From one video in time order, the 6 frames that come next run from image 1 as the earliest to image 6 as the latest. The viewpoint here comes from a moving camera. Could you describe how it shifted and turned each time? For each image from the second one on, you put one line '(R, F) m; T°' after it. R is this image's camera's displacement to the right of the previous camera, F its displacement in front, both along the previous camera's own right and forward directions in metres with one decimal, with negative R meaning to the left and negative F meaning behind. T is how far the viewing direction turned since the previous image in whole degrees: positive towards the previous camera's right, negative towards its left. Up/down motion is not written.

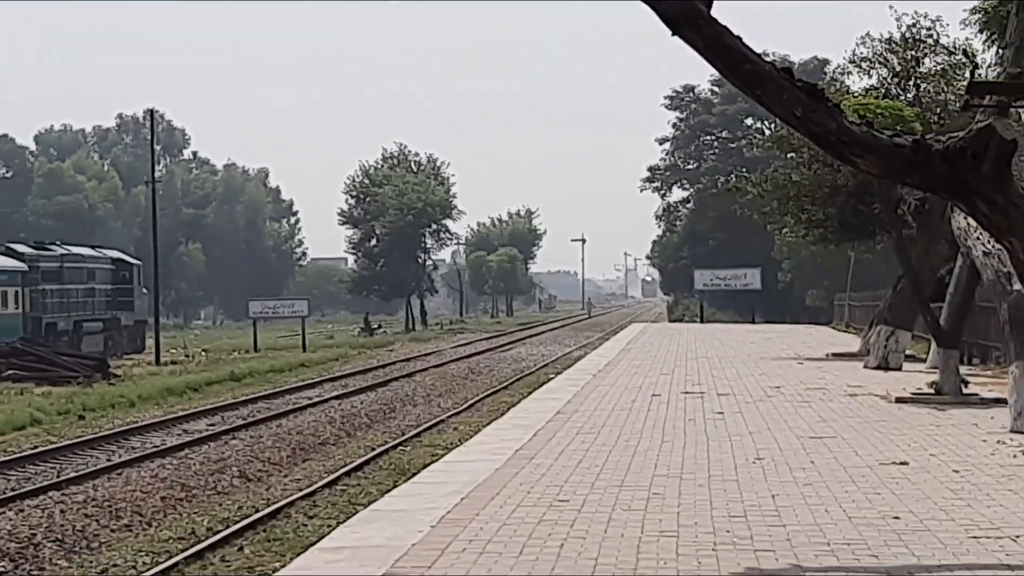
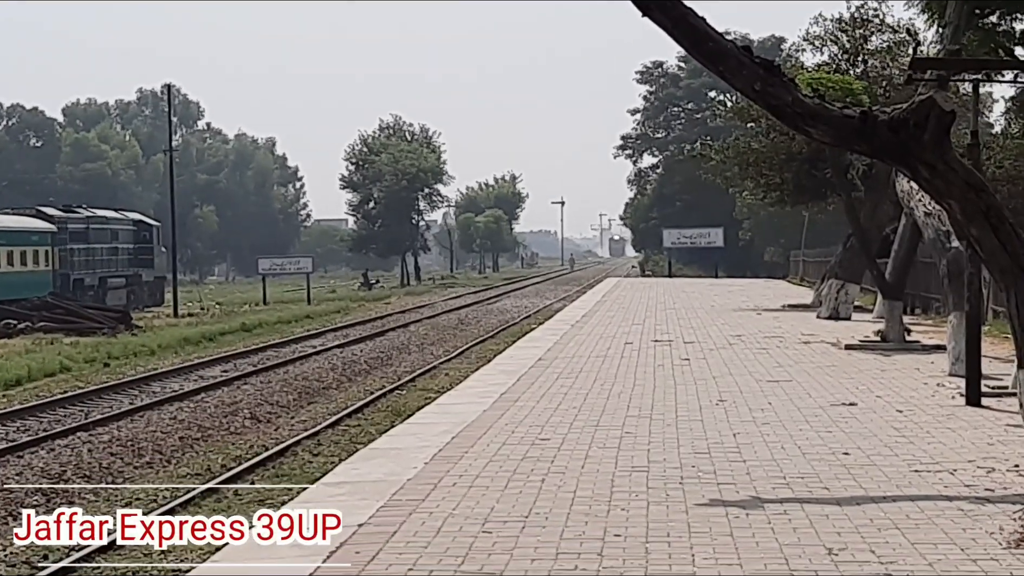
(+0.1, -1.2) m; 0°
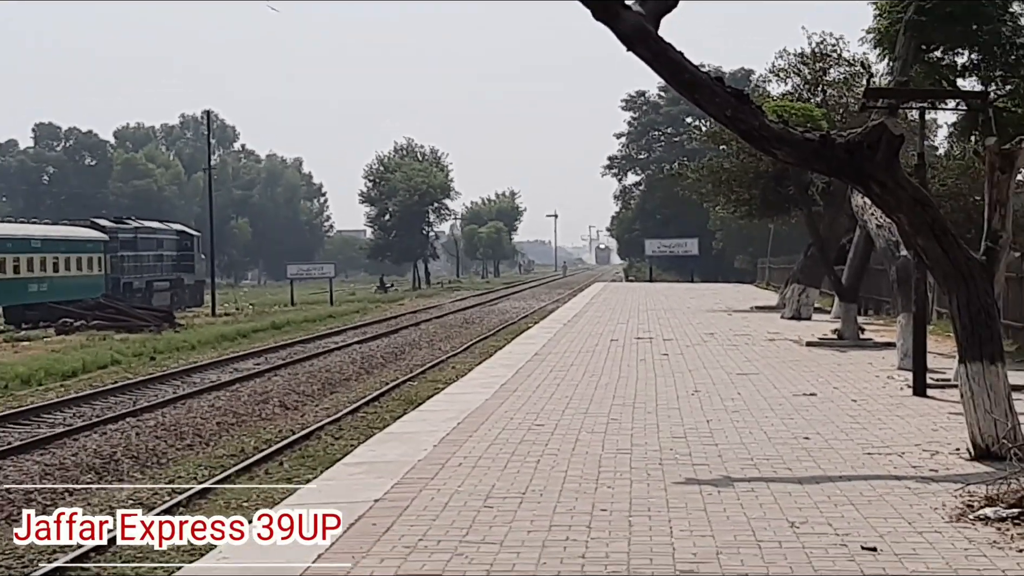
(0.0, -1.6) m; 0°
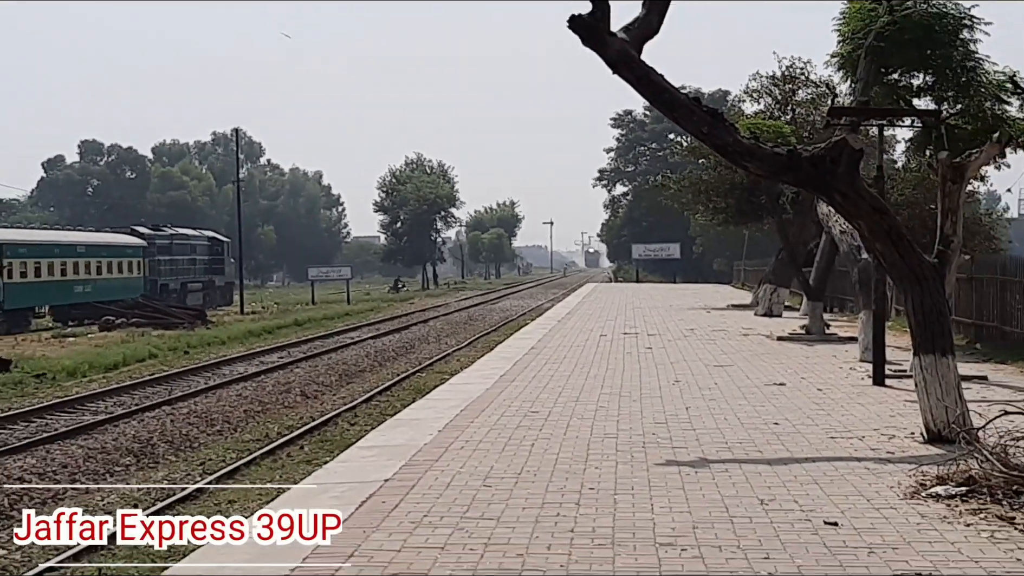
(-0.2, -1.5) m; +1°
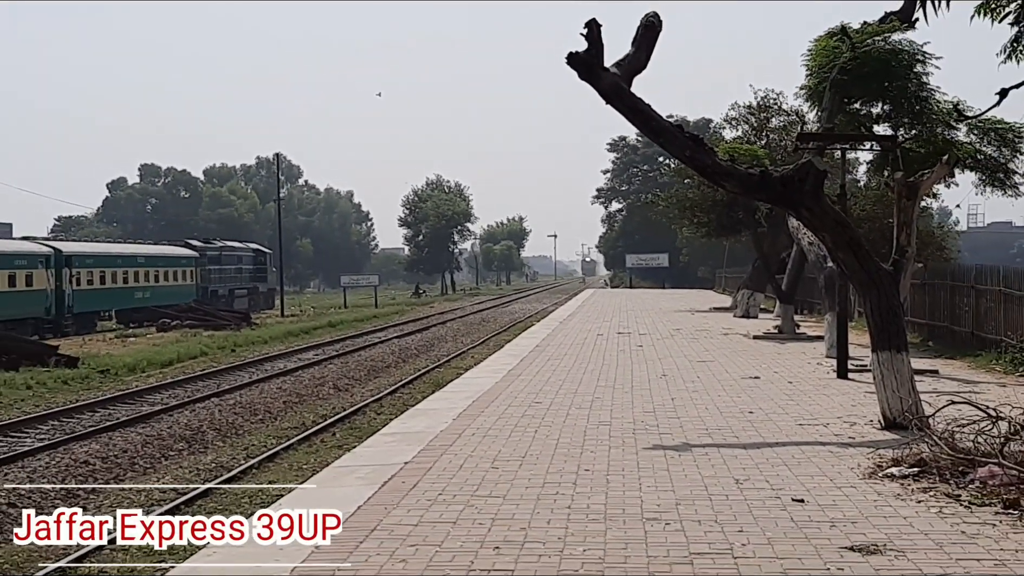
(-0.3, -2.1) m; +1°
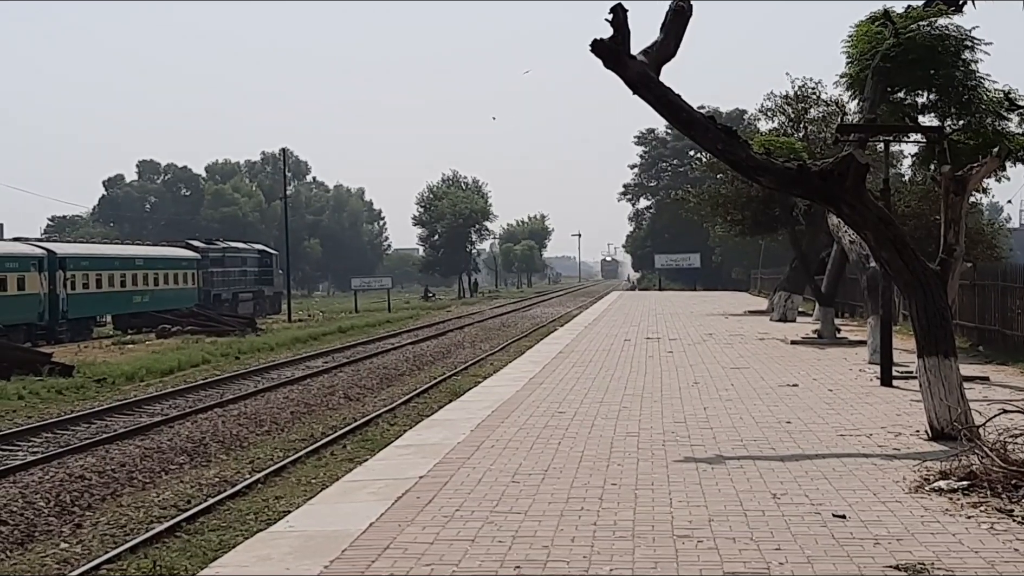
(-0.1, +1.1) m; -1°
